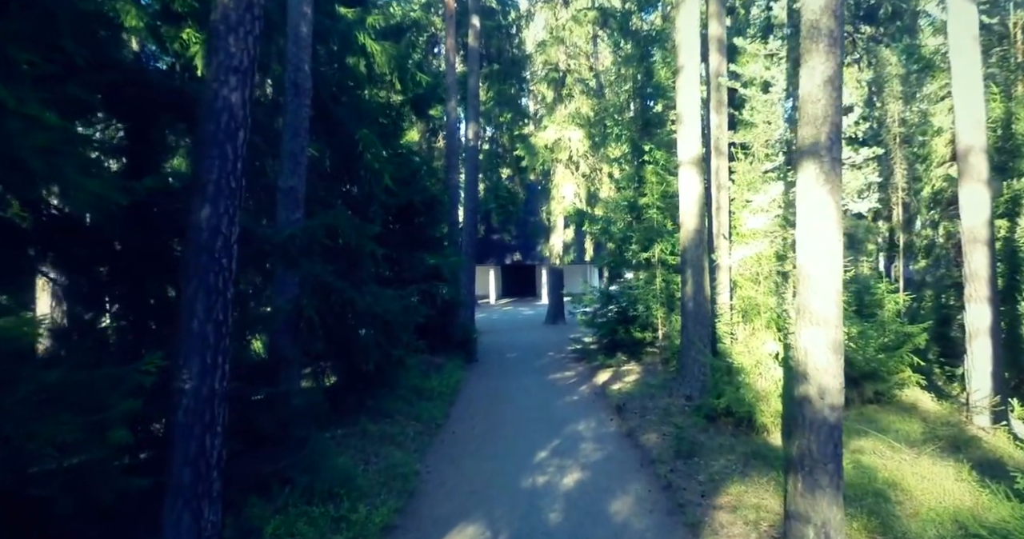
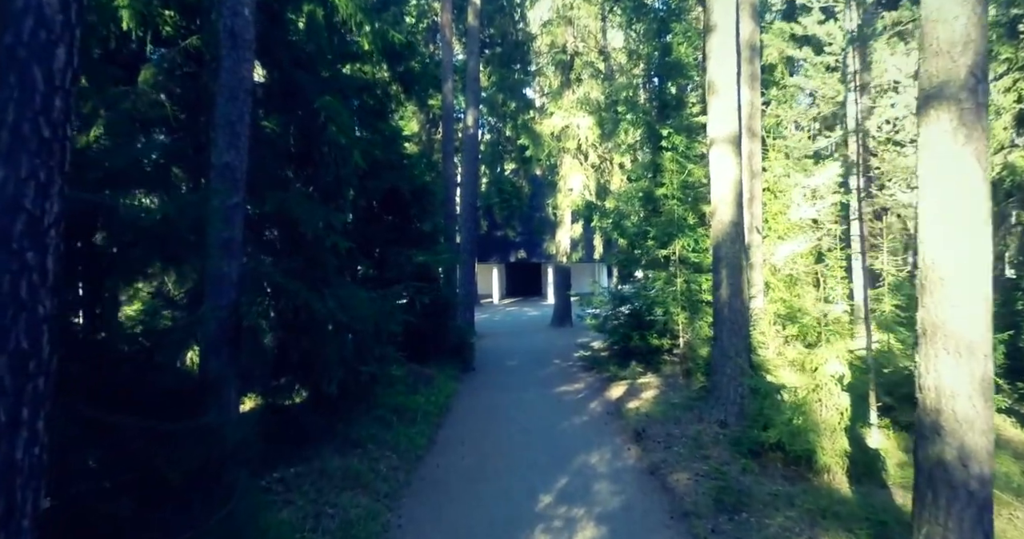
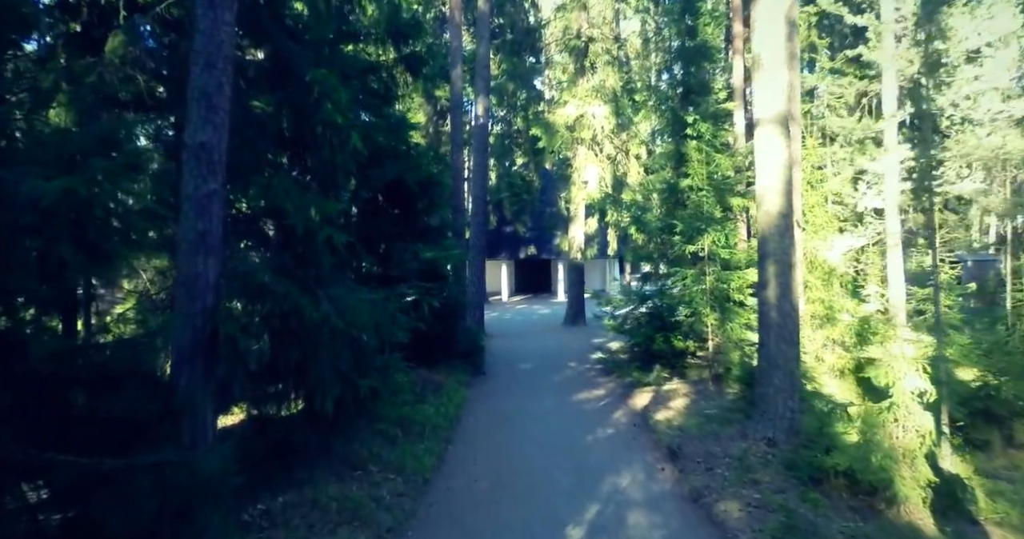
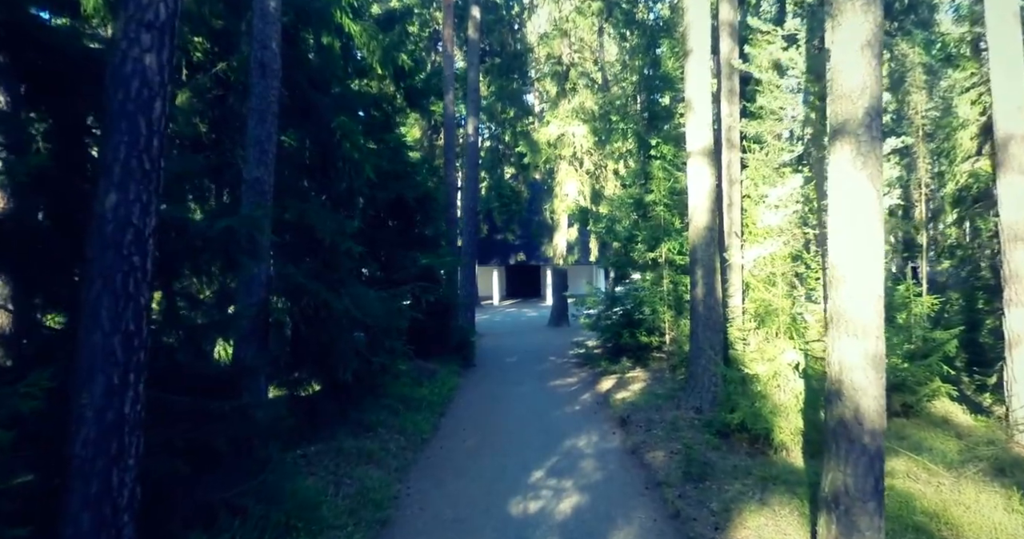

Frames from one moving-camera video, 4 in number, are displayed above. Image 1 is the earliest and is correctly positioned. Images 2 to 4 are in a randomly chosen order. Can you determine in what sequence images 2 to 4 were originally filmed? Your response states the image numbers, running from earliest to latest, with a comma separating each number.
4, 2, 3
